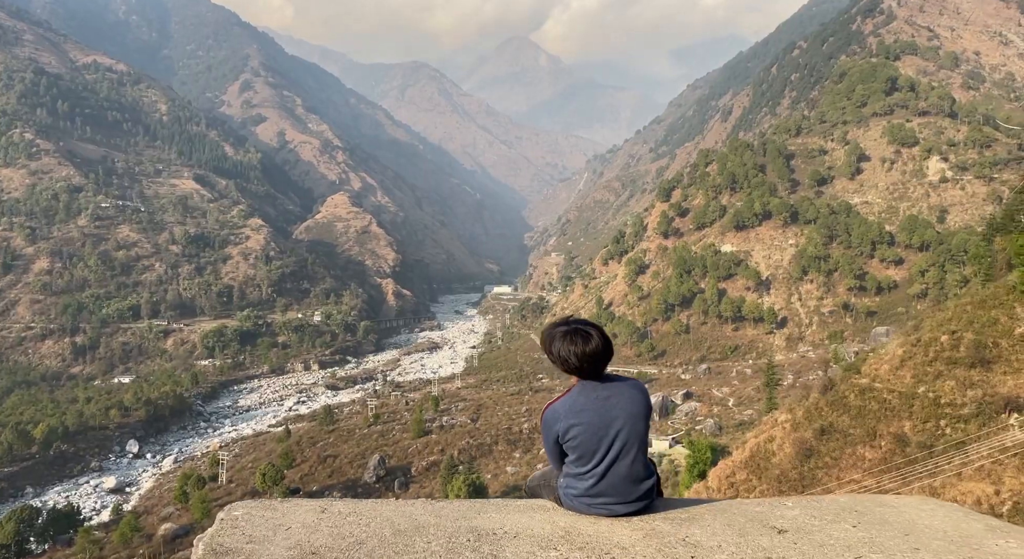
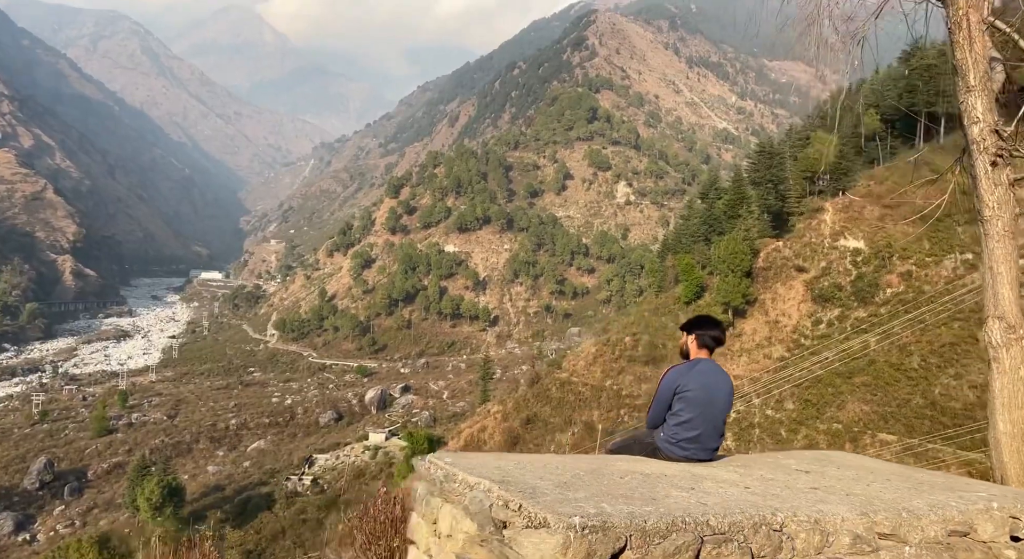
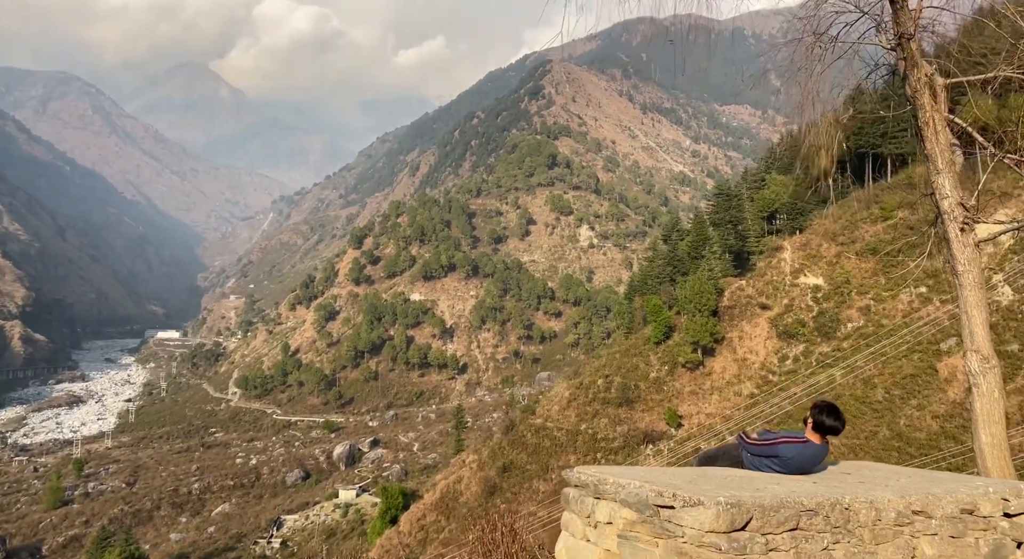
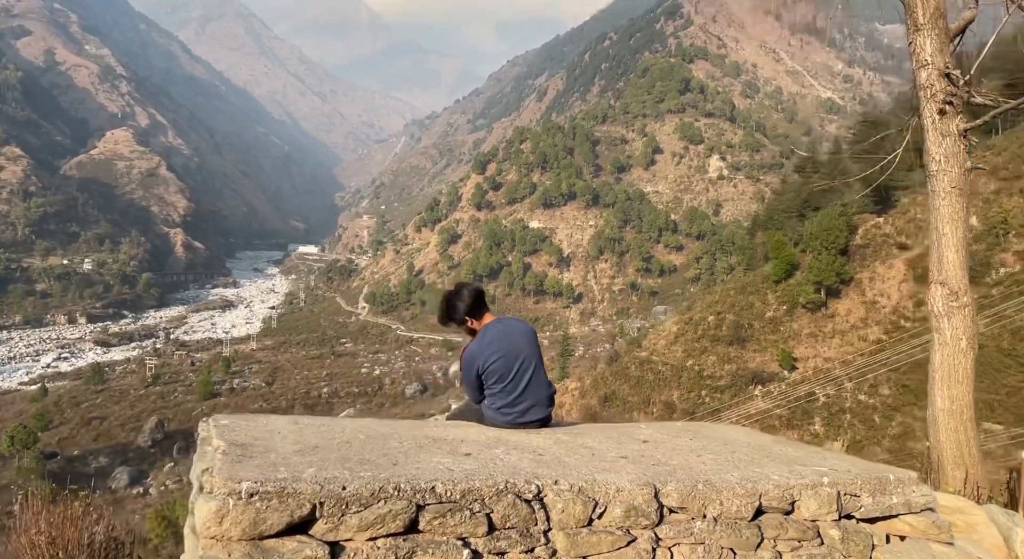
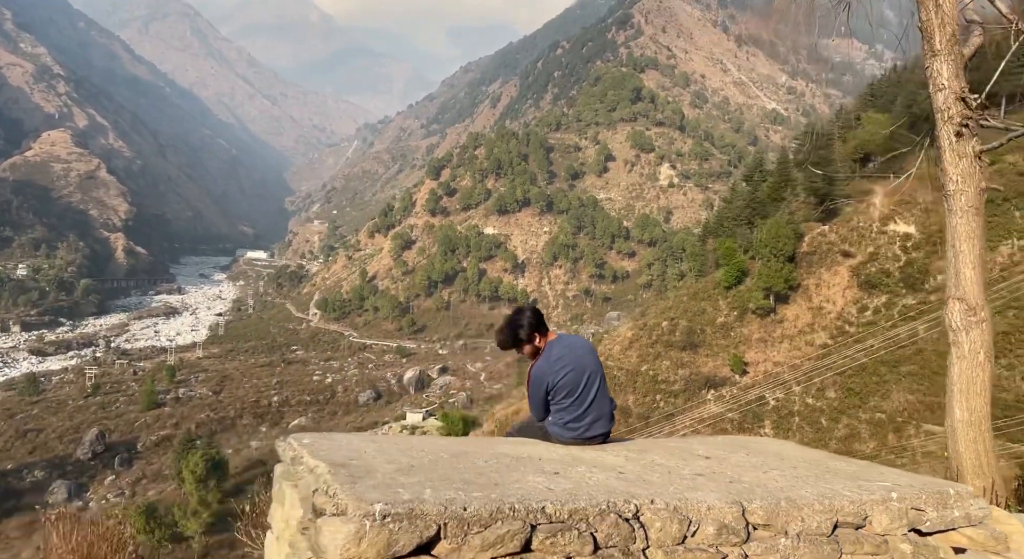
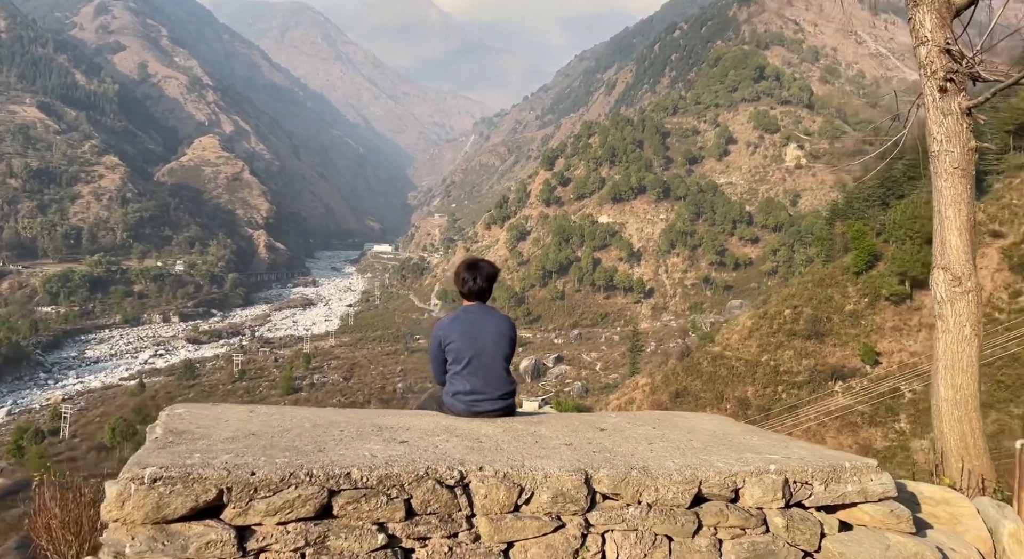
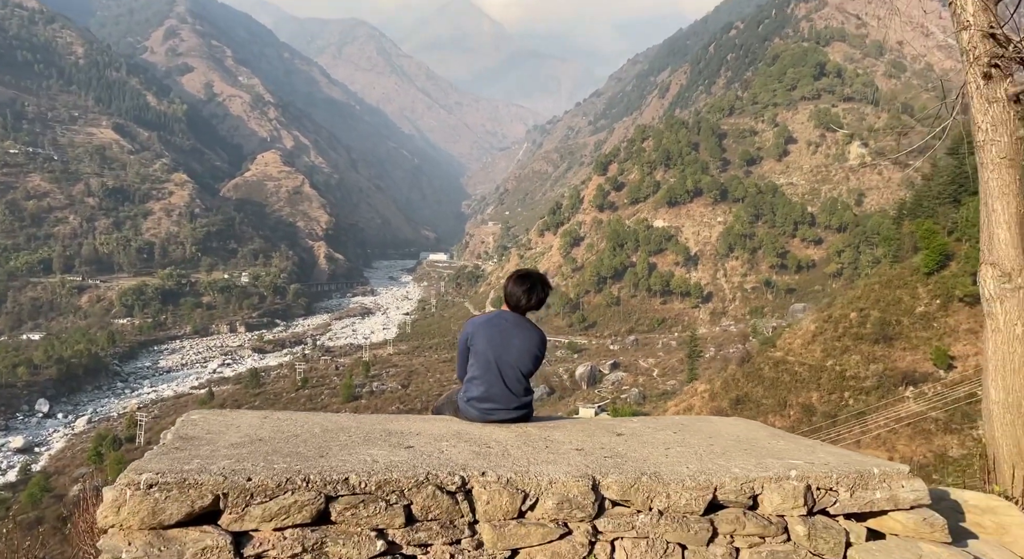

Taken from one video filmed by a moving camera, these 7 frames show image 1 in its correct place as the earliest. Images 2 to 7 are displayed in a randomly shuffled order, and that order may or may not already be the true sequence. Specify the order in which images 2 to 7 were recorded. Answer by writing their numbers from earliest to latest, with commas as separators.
7, 6, 4, 5, 2, 3
